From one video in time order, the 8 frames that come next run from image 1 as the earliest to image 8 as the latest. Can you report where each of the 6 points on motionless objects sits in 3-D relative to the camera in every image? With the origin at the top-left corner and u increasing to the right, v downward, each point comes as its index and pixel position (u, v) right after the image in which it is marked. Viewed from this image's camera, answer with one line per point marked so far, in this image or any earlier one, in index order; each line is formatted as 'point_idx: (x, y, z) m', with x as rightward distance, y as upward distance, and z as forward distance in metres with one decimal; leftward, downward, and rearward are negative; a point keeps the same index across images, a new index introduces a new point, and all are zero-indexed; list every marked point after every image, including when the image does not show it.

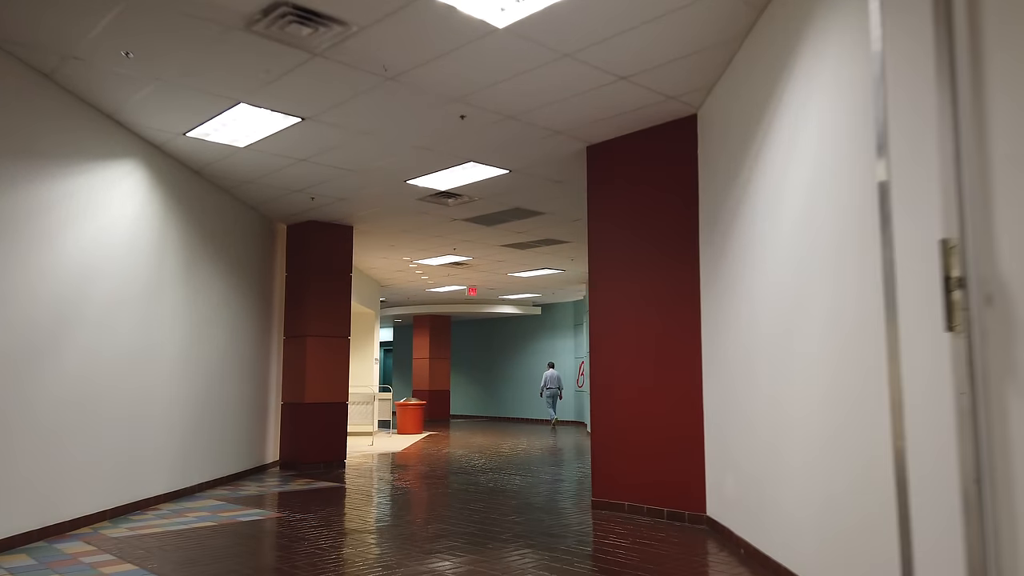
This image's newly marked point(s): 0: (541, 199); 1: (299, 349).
0: (+0.4, +1.1, +9.0) m
1: (-3.0, -0.9, +10.1) m
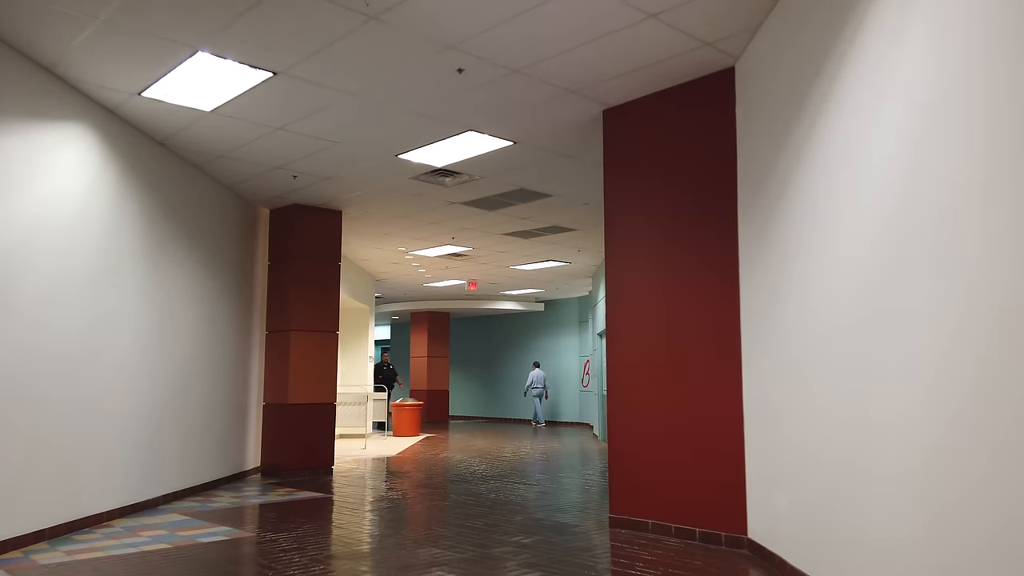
0: (+0.4, +1.3, +8.2) m
1: (-3.0, -0.7, +9.2) m
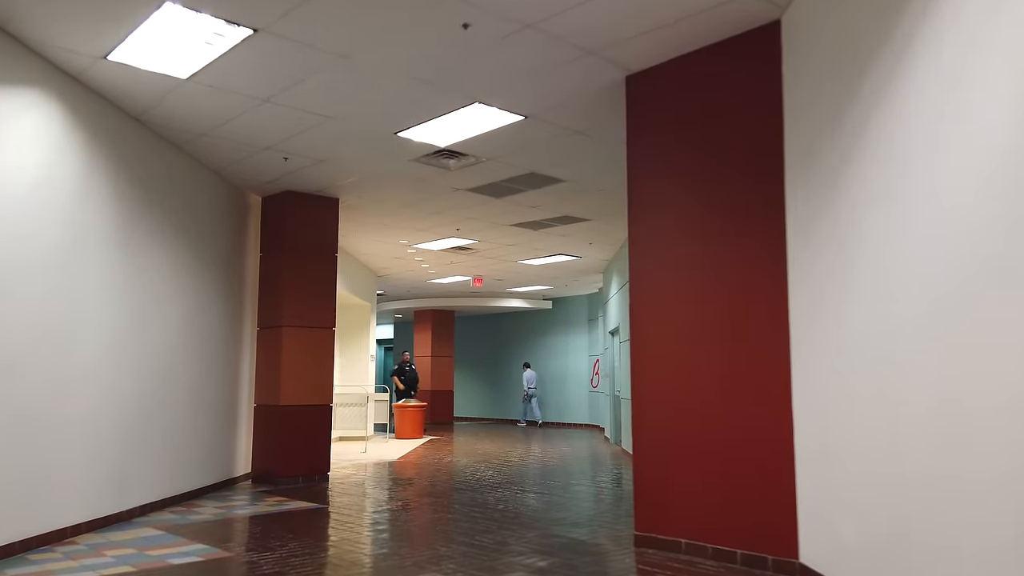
0: (+0.5, +1.3, +7.5) m
1: (-2.9, -0.6, +8.6) m
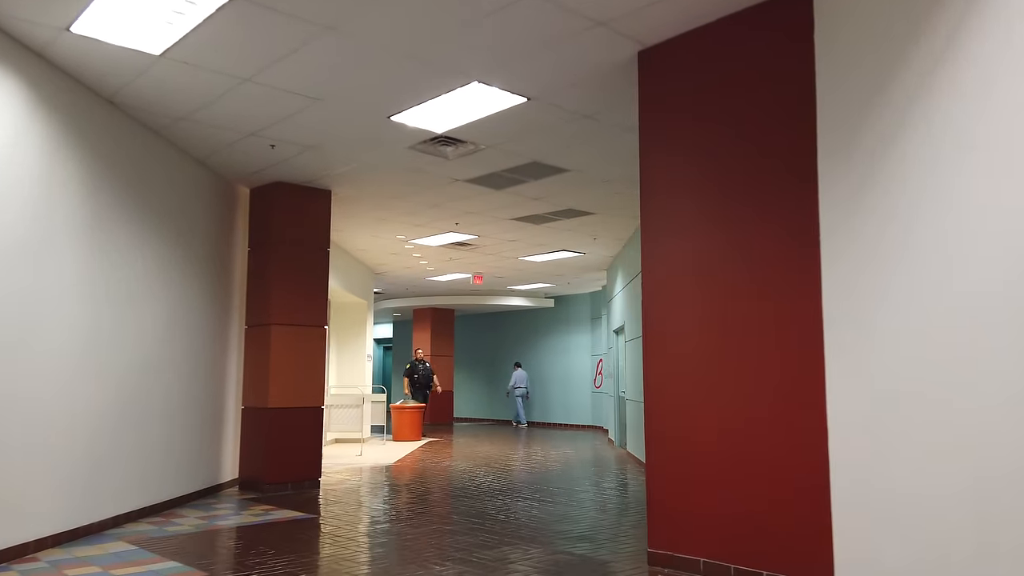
0: (+0.5, +1.4, +7.1) m
1: (-2.9, -0.6, +8.2) m
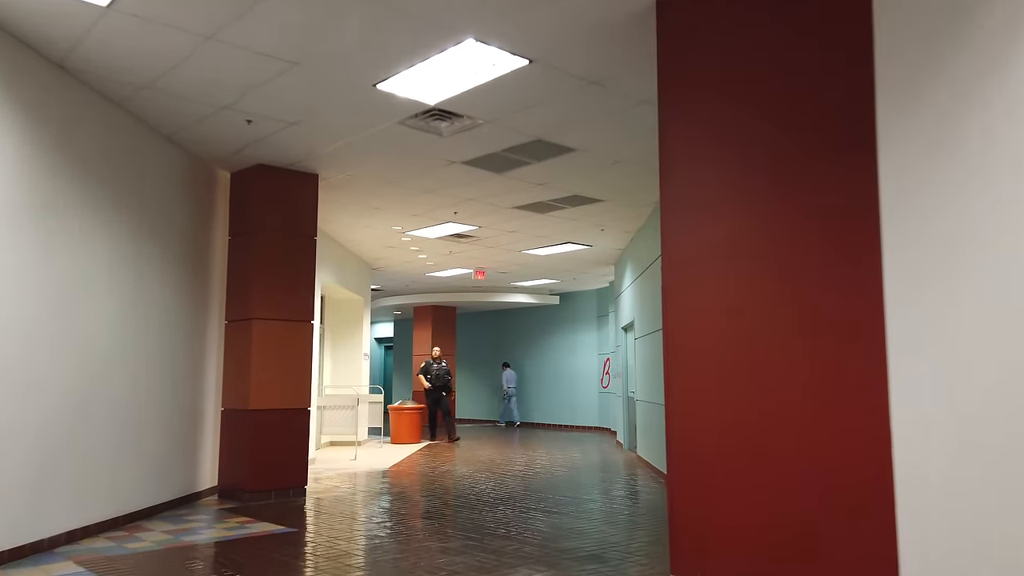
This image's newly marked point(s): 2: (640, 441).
0: (+0.5, +1.5, +6.4) m
1: (-2.8, -0.5, +7.5) m
2: (+2.1, -2.5, +11.5) m
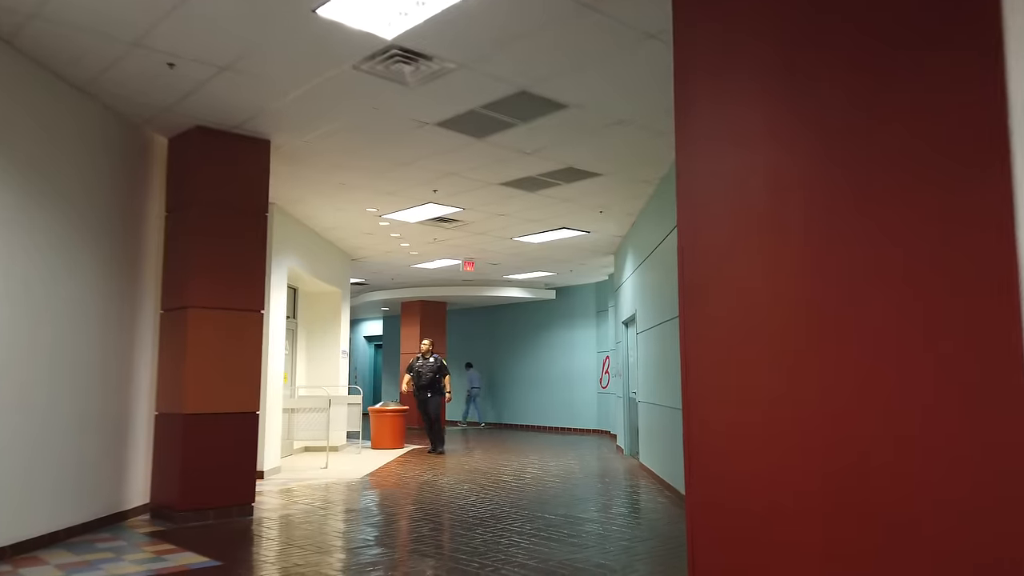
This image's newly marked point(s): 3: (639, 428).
0: (+0.4, +1.6, +5.3) m
1: (-3.0, -0.4, +6.4) m
2: (+1.9, -2.3, +10.4) m
3: (+1.9, -2.1, +10.8) m
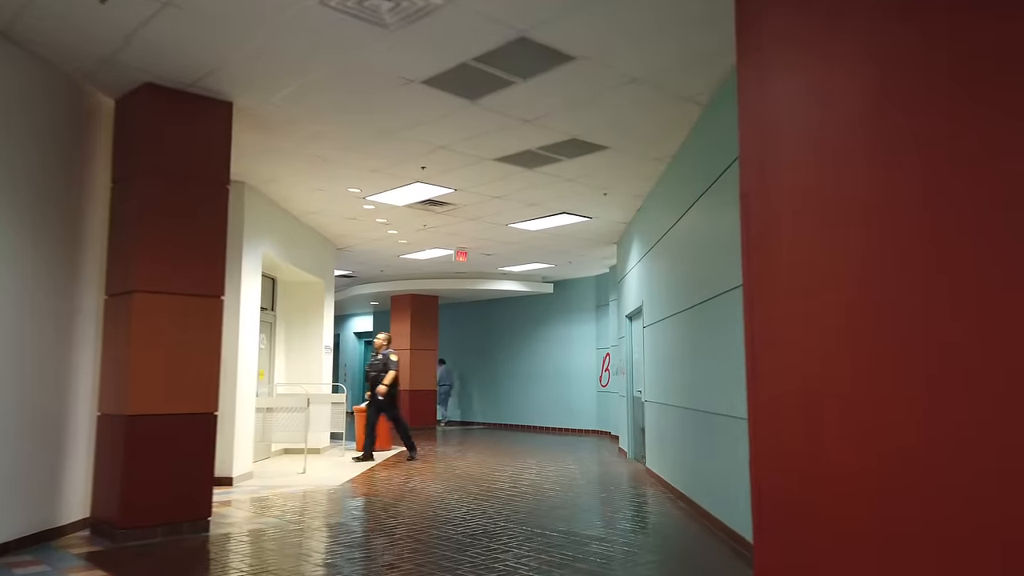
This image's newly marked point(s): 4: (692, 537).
0: (+0.4, +1.8, +4.5) m
1: (-3.0, -0.2, +5.6) m
2: (+1.8, -2.2, +9.6) m
3: (+1.9, -2.0, +10.0) m
4: (+1.6, -2.2, +6.5) m
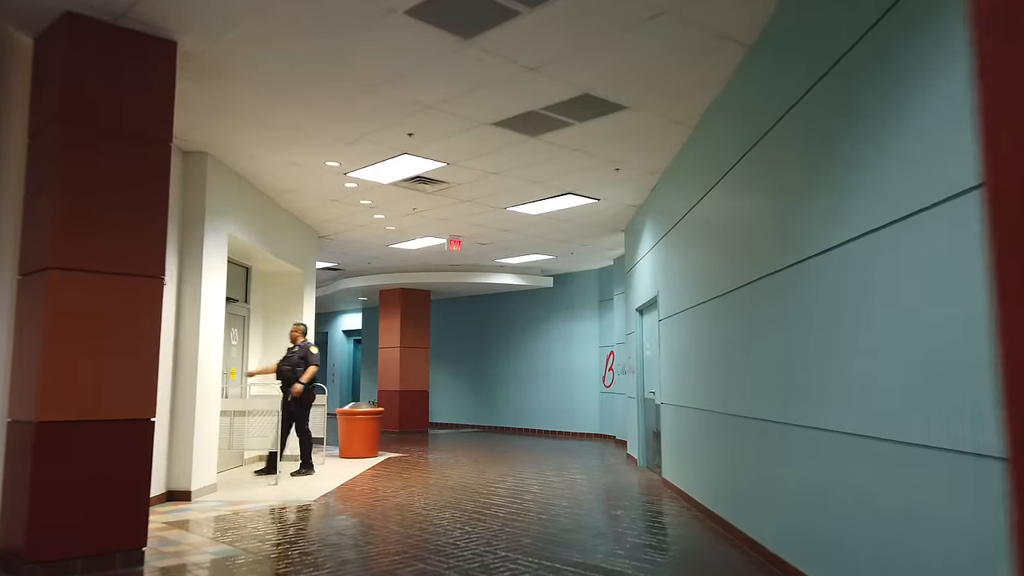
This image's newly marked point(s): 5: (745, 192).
0: (+0.4, +1.9, +3.5) m
1: (-3.0, -0.1, +4.6) m
2: (+1.8, -2.0, +8.6) m
3: (+1.8, -1.9, +9.0) m
4: (+1.7, -2.1, +5.5) m
5: (+1.8, +0.8, +5.5) m
